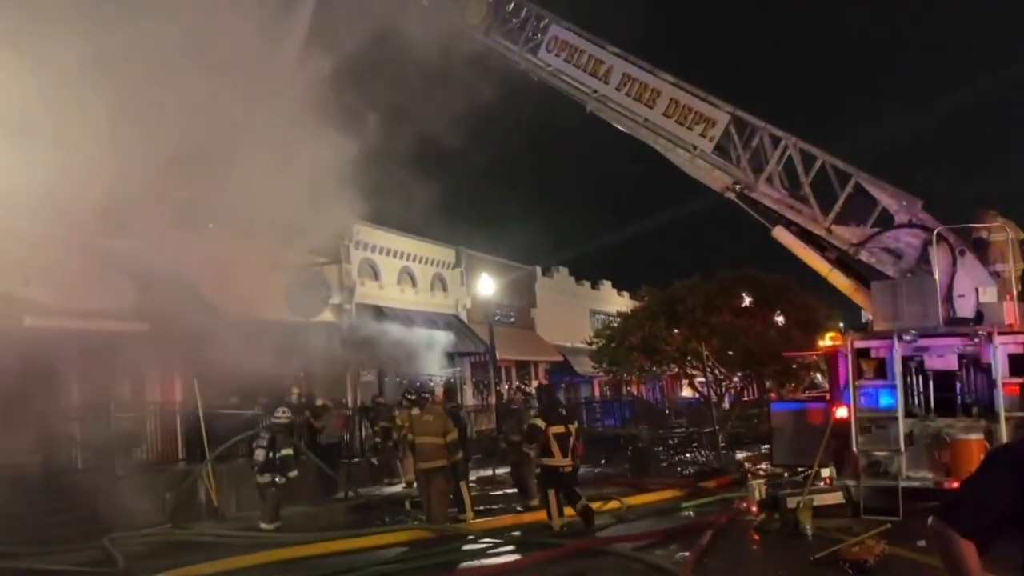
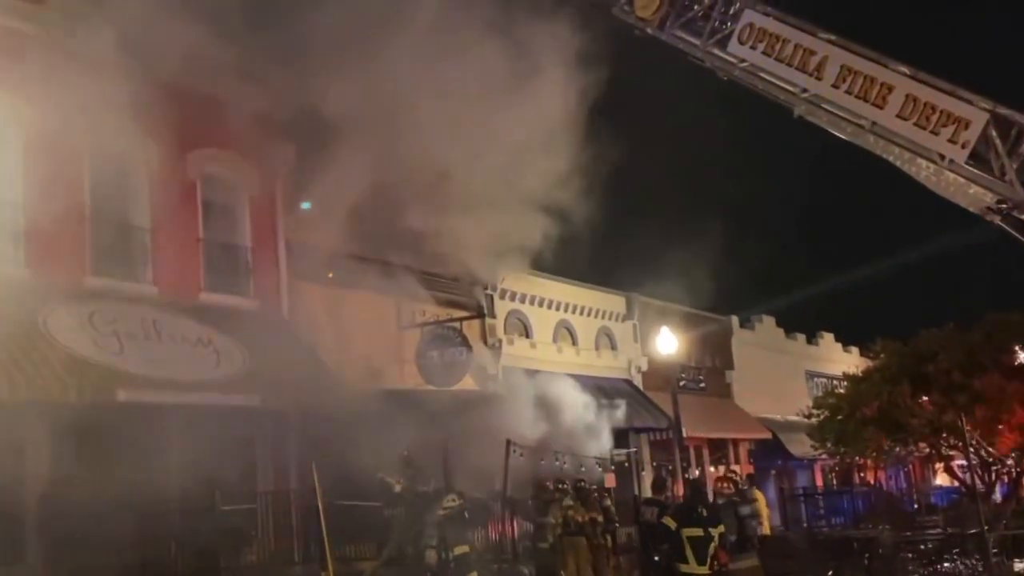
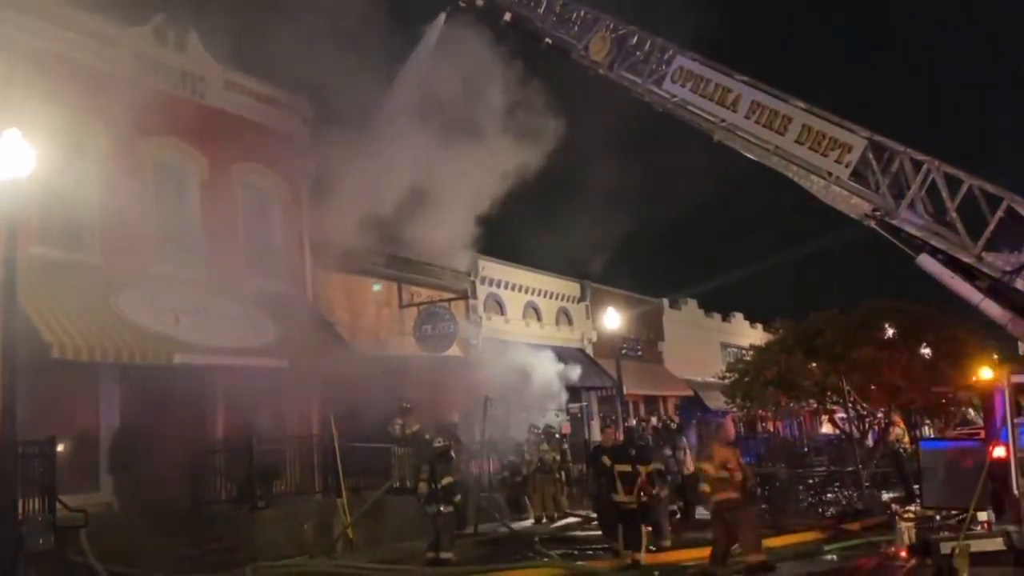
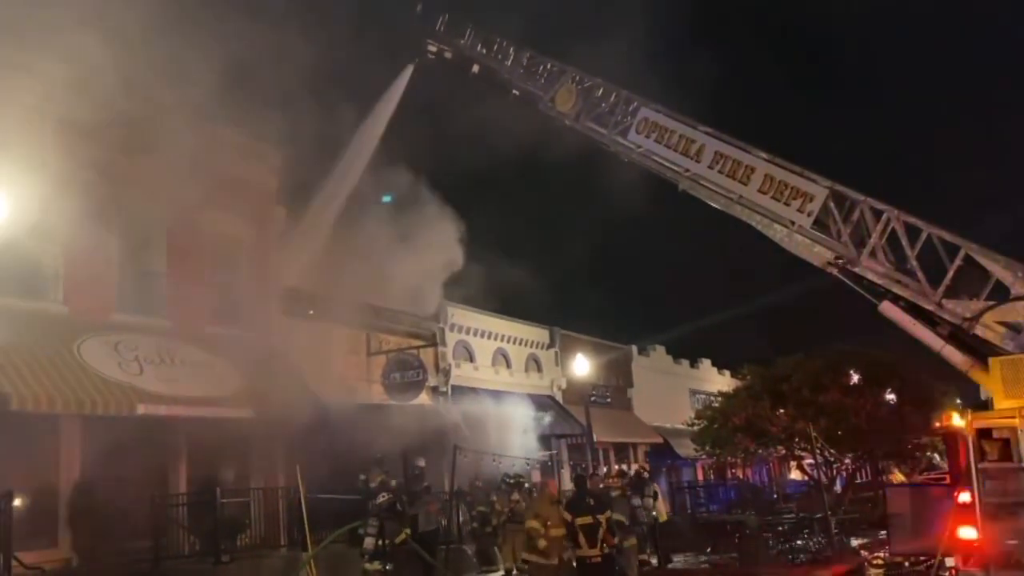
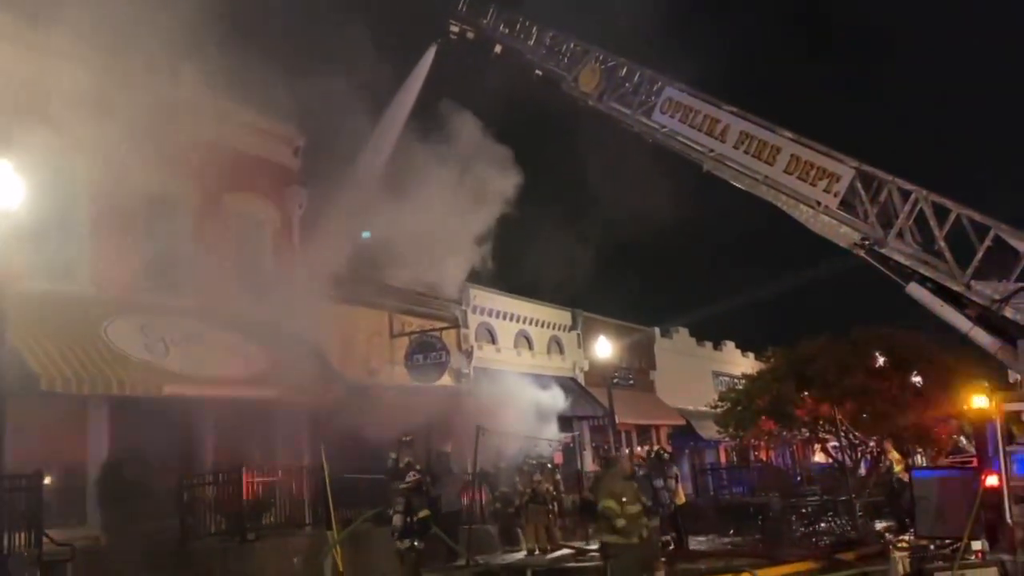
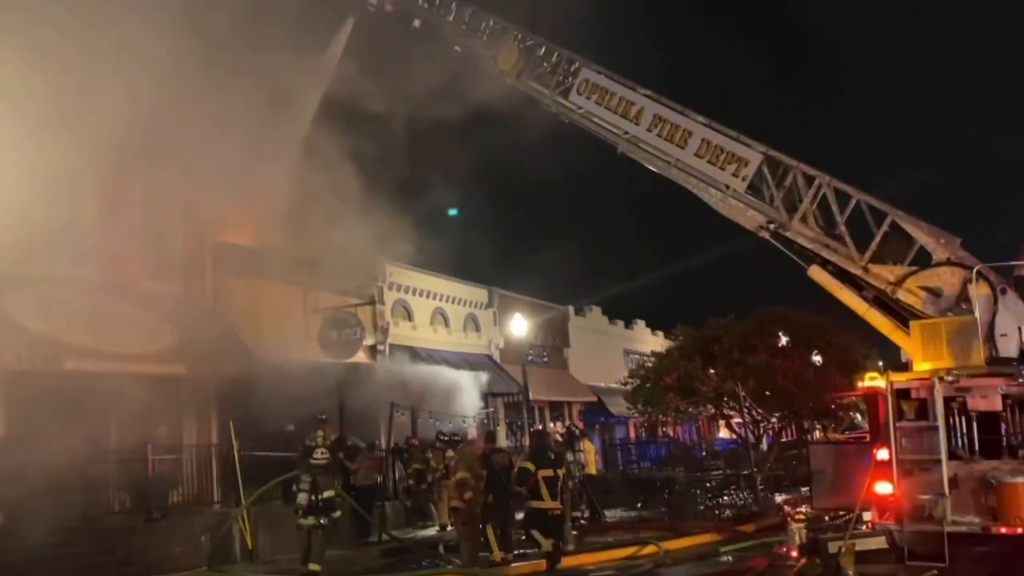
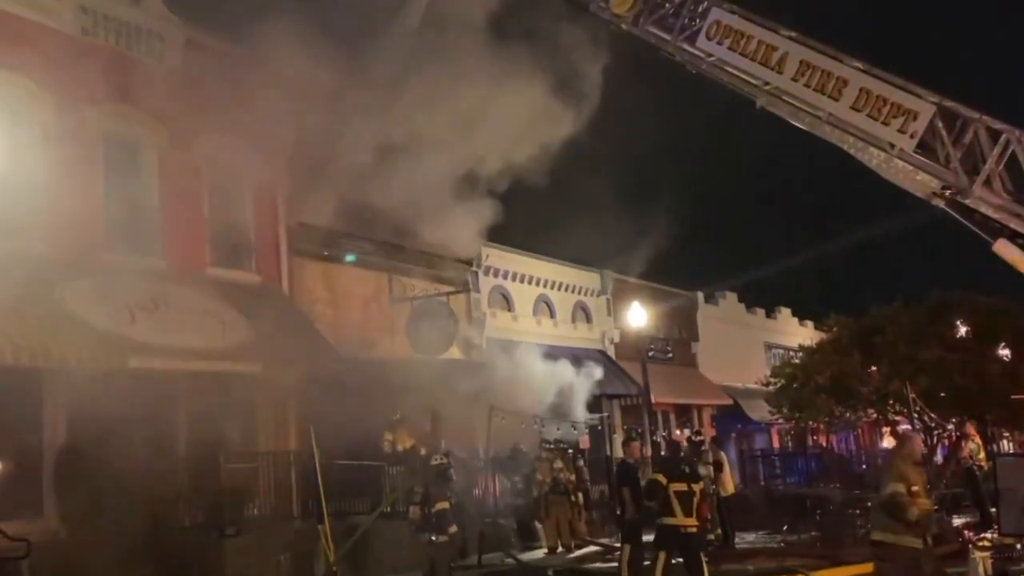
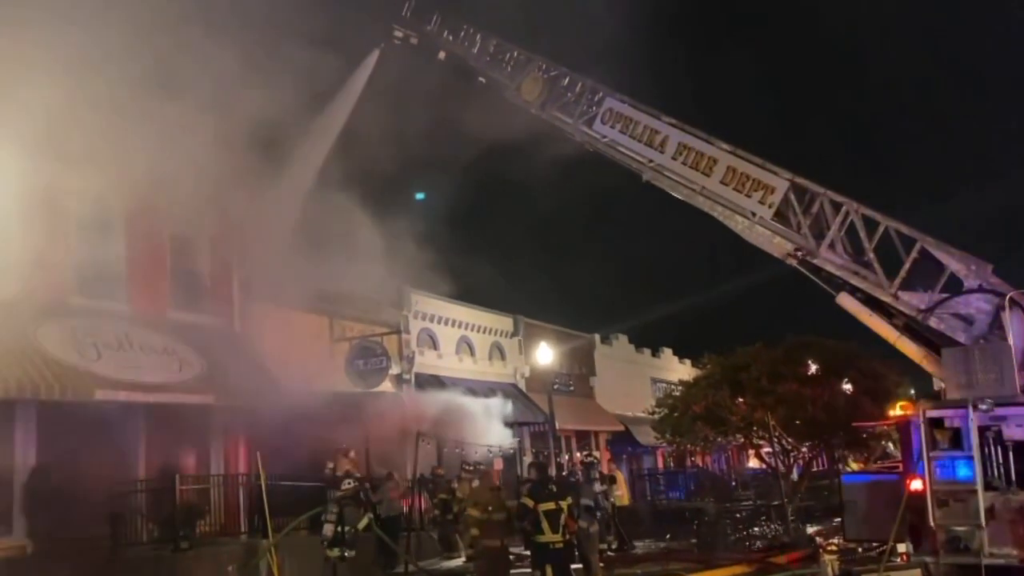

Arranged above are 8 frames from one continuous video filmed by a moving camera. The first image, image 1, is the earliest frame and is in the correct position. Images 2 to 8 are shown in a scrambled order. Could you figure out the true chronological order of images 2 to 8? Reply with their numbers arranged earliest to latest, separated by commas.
6, 8, 4, 5, 3, 7, 2
